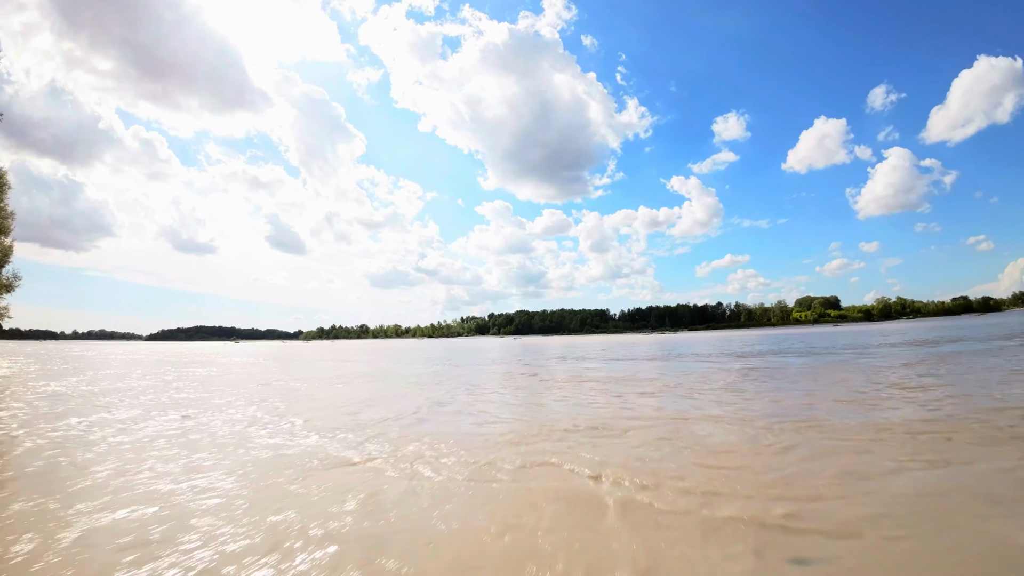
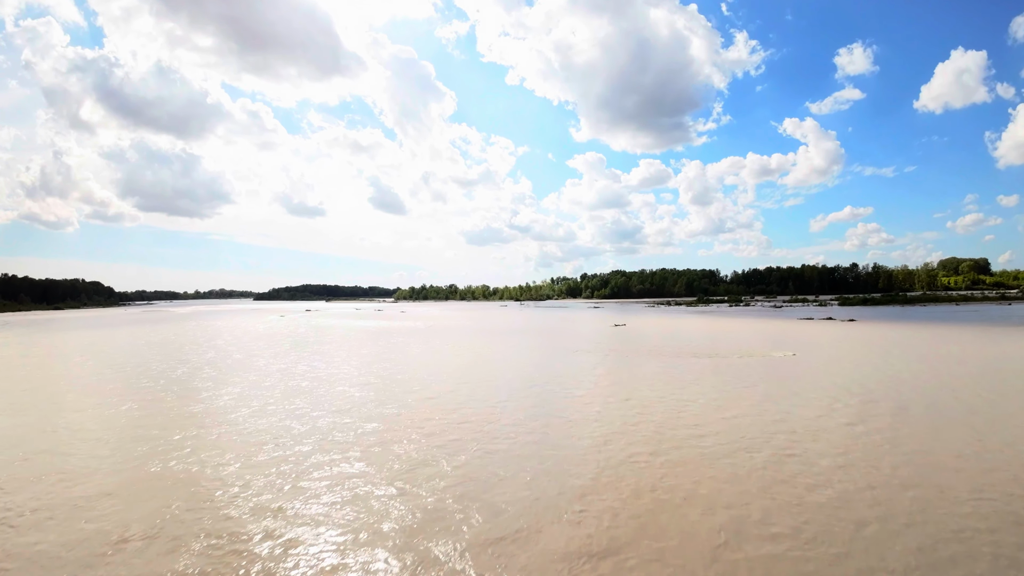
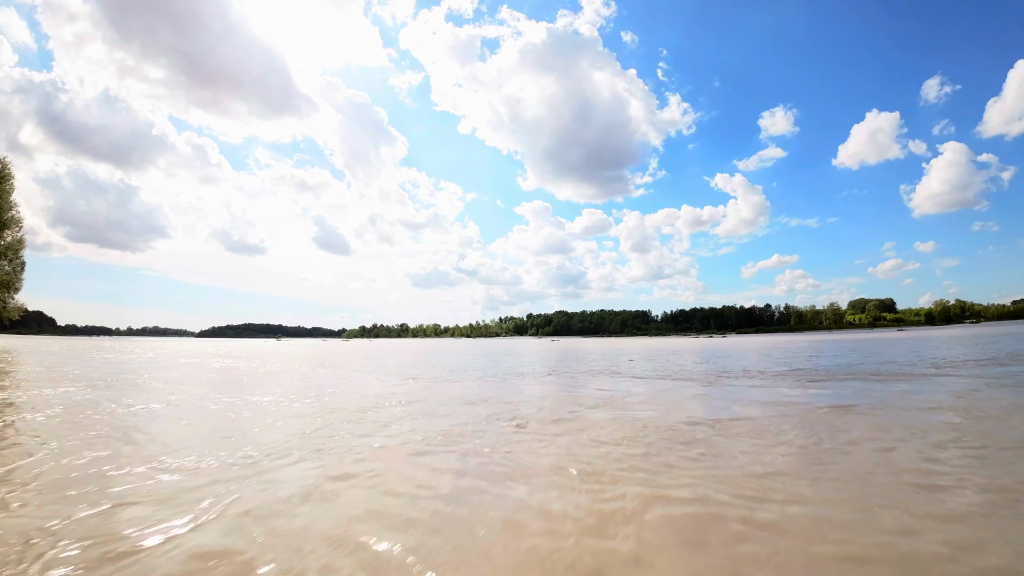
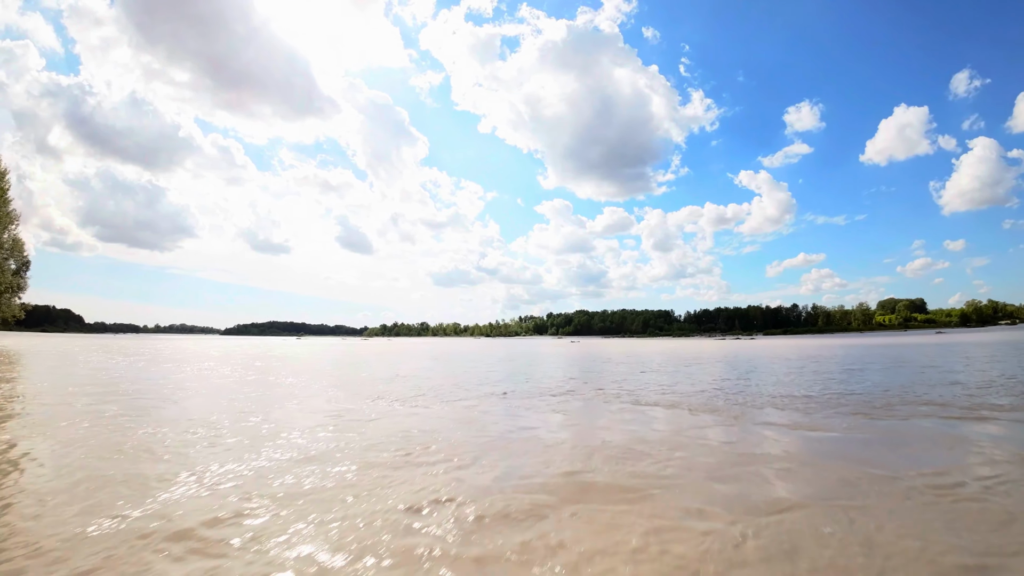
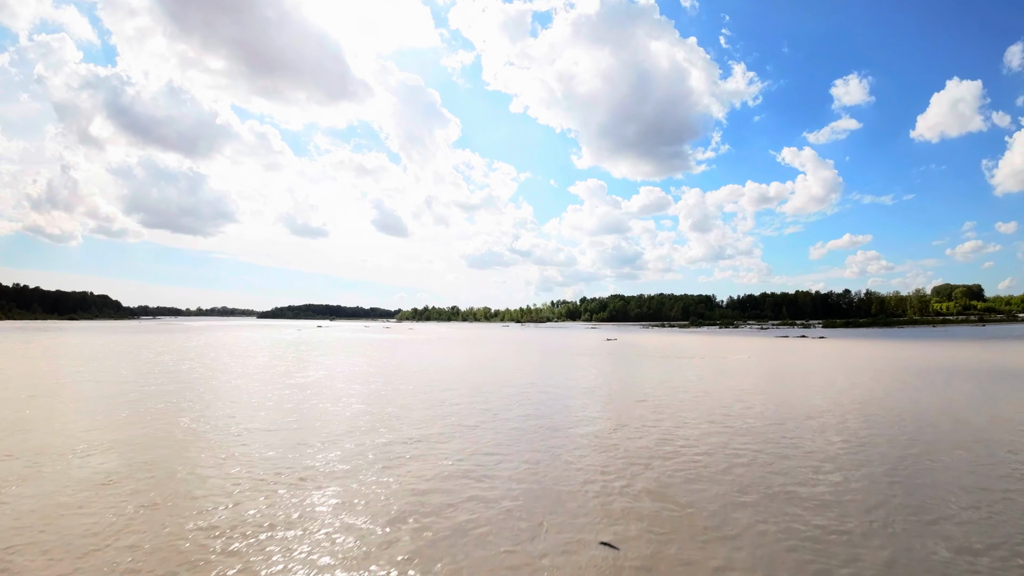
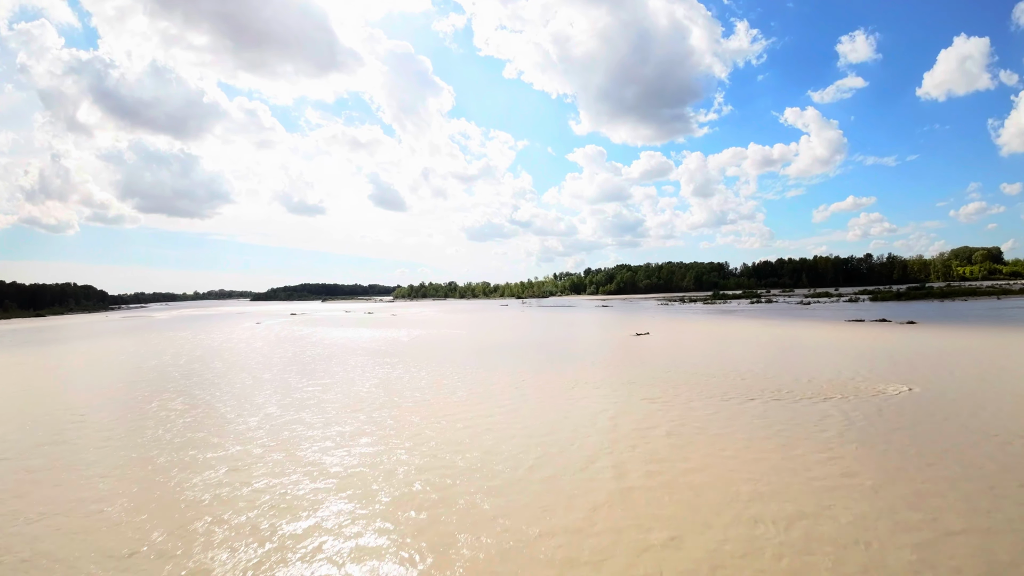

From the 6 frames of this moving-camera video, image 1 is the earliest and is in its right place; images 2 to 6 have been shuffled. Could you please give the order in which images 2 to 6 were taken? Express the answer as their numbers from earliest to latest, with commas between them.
3, 4, 5, 2, 6
